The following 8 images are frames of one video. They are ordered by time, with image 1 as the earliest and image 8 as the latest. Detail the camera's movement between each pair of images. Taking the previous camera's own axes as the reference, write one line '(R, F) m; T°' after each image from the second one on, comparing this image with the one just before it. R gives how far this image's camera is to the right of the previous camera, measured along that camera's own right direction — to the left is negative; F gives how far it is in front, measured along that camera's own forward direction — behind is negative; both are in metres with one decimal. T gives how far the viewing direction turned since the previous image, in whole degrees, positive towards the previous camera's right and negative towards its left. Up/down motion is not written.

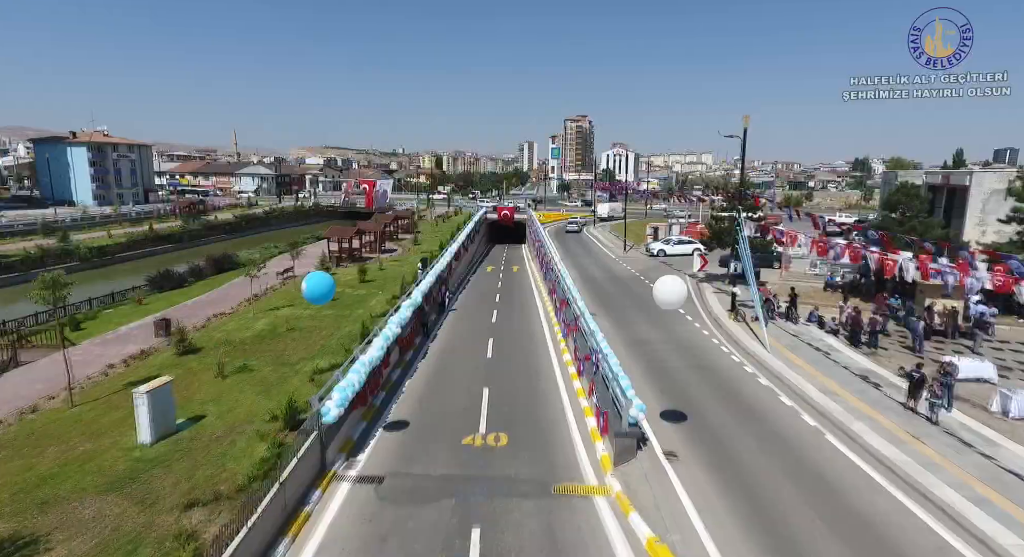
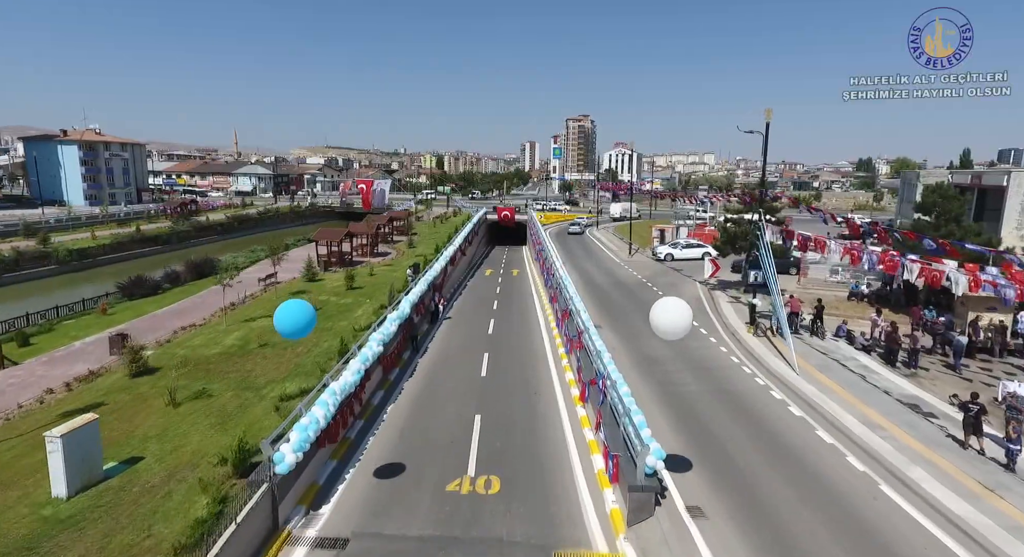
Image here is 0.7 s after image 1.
(+0.2, +2.2) m; 0°
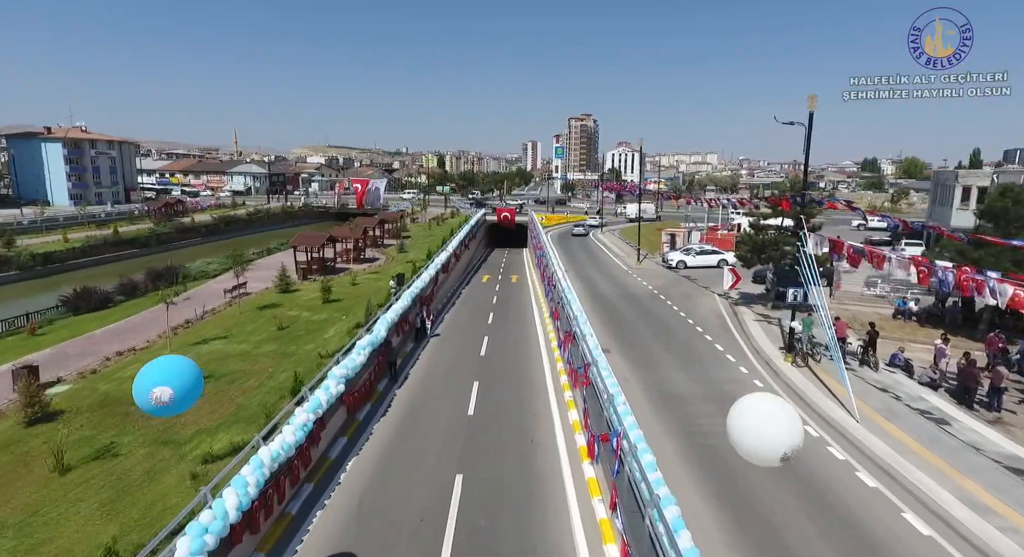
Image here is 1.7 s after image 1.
(+0.3, +3.4) m; 0°
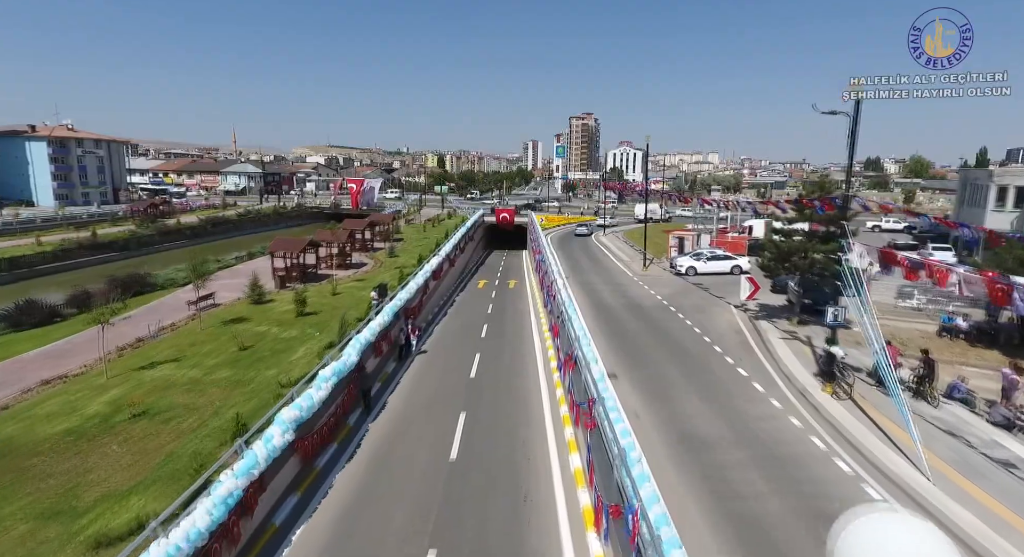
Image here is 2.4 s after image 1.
(+0.3, +2.7) m; 0°
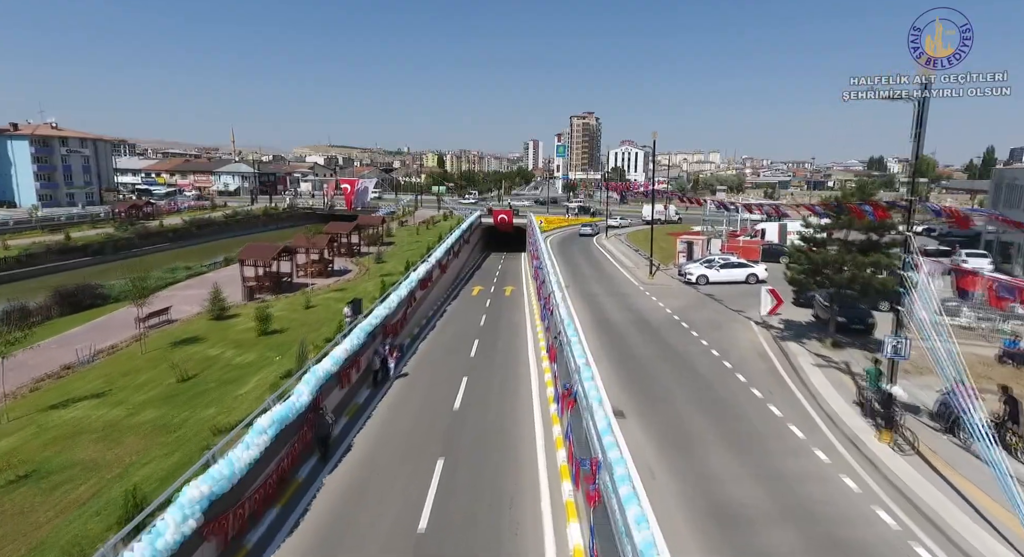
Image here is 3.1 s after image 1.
(+0.4, +2.9) m; 0°
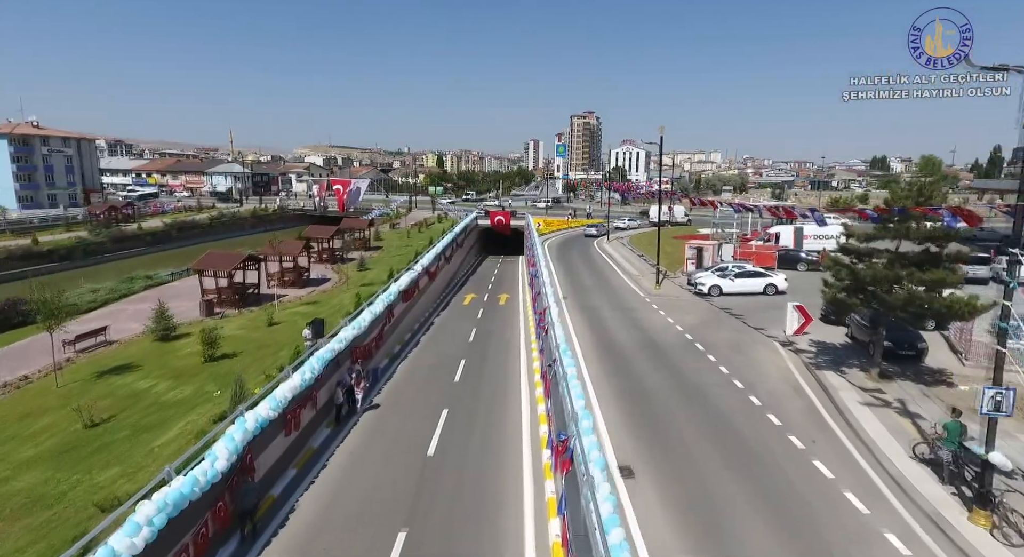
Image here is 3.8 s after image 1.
(+0.4, +3.1) m; 0°
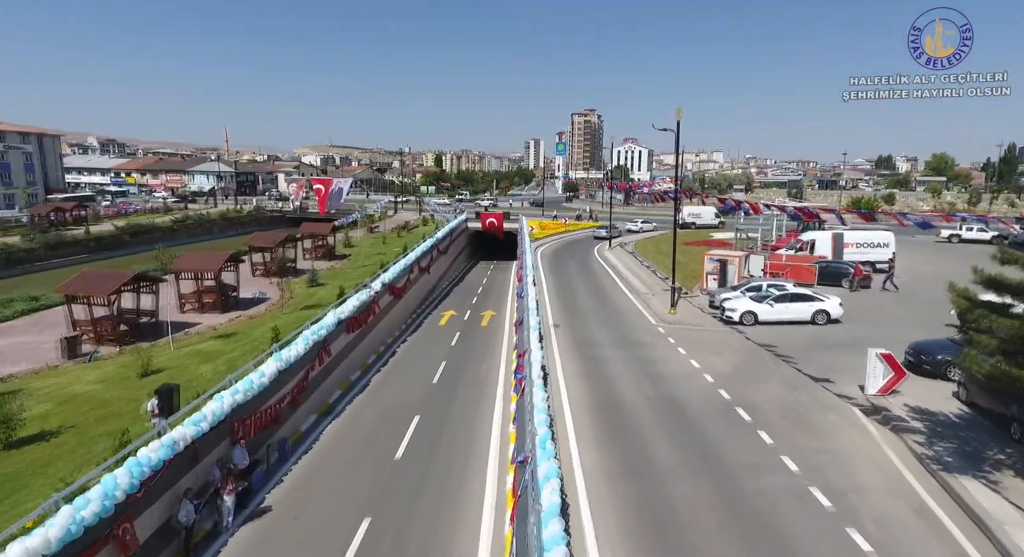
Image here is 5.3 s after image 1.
(+1.0, +6.4) m; 0°
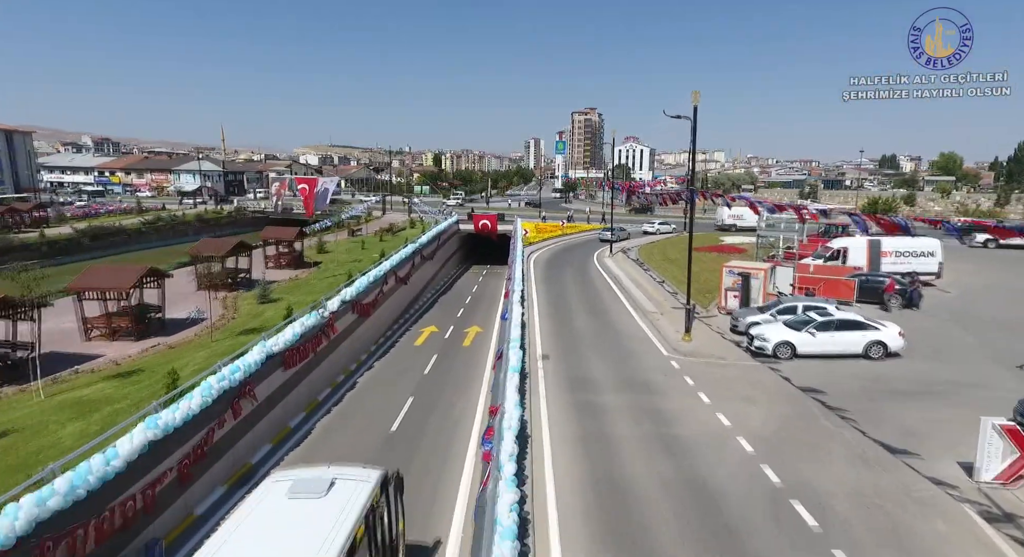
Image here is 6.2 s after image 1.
(+0.7, +4.4) m; 0°
